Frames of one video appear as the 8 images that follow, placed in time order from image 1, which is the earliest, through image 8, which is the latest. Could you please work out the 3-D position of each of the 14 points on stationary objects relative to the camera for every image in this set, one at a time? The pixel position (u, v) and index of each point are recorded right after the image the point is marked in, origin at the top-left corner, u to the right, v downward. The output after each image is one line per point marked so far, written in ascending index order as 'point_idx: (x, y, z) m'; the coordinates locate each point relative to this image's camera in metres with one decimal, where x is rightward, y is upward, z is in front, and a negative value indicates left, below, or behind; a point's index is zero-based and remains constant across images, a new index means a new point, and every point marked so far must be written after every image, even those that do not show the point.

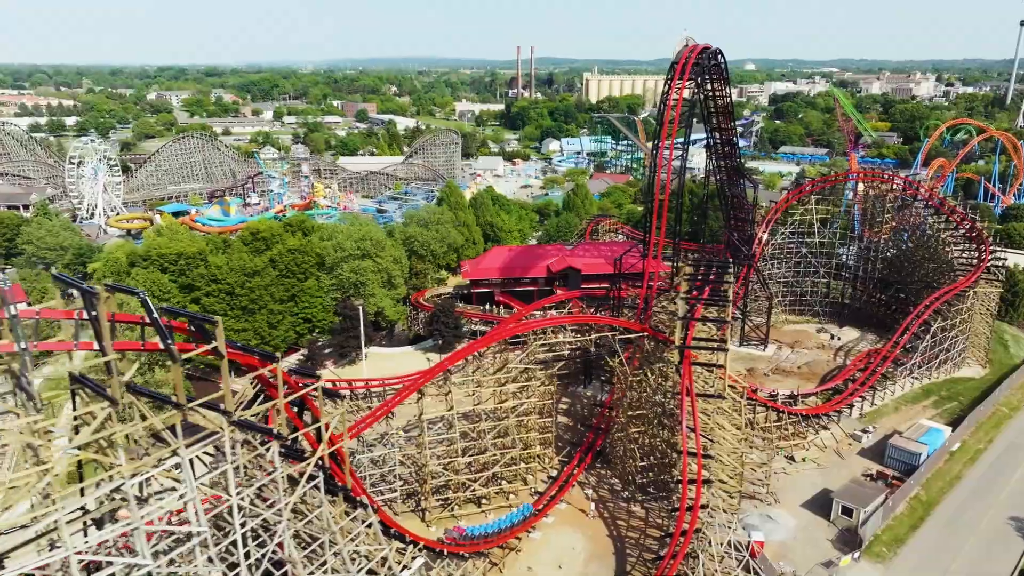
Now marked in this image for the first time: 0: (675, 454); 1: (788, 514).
0: (+3.2, -3.2, +13.6) m
1: (+5.4, -4.4, +13.9) m
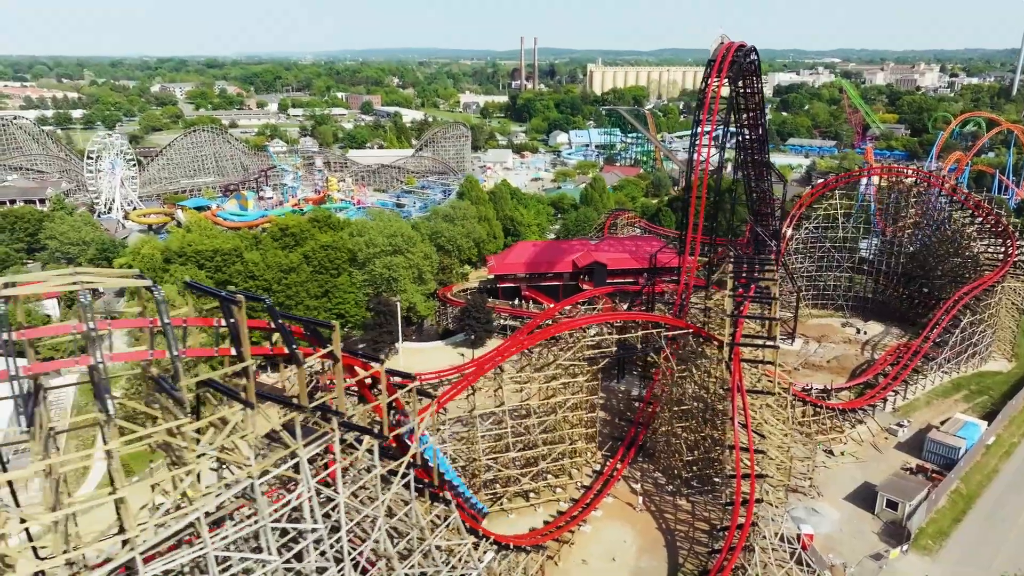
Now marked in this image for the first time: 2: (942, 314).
0: (+4.2, -3.2, +13.9) m
1: (+6.4, -4.4, +14.2) m
2: (+12.1, -0.8, +19.8) m
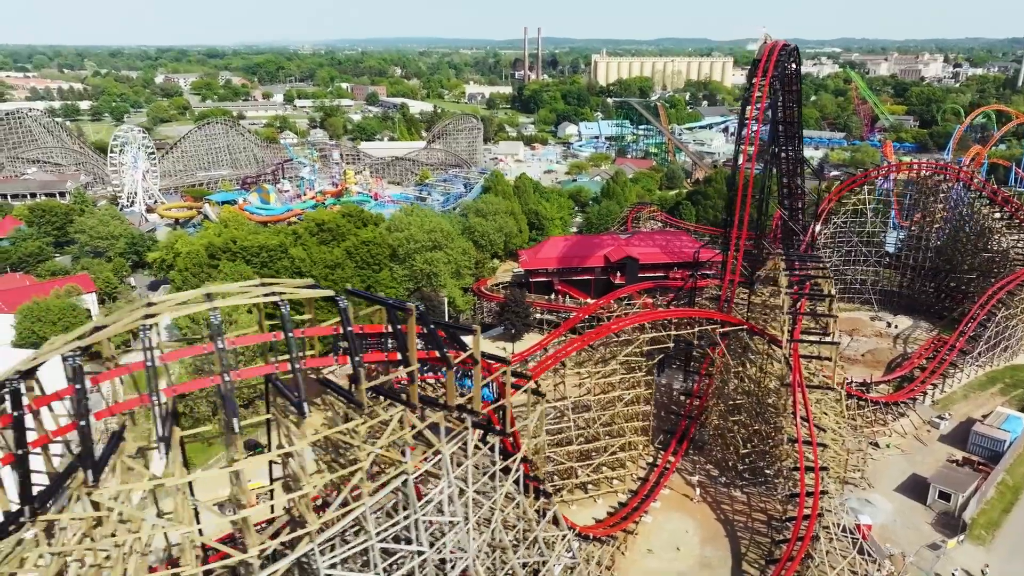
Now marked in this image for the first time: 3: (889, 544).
0: (+5.4, -3.1, +14.3) m
1: (+7.7, -4.3, +14.6) m
2: (+13.3, -0.6, +20.2) m
3: (+7.1, -4.8, +13.3) m
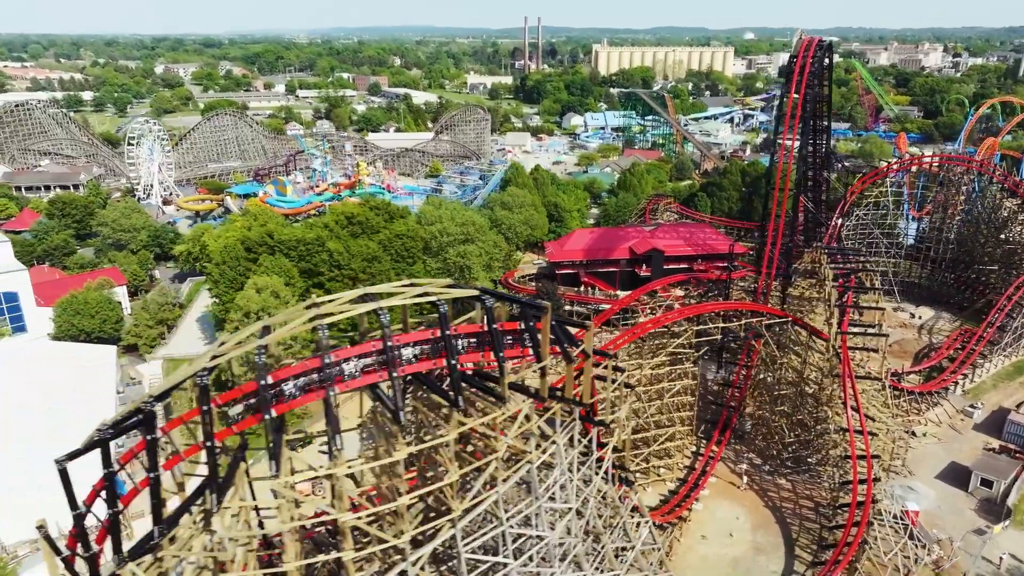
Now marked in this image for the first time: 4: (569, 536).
0: (+6.6, -3.0, +14.7) m
1: (+8.8, -4.2, +15.0) m
2: (+14.4, -0.4, +20.6) m
3: (+8.2, -4.7, +13.7) m
4: (+0.6, -2.7, +7.8) m
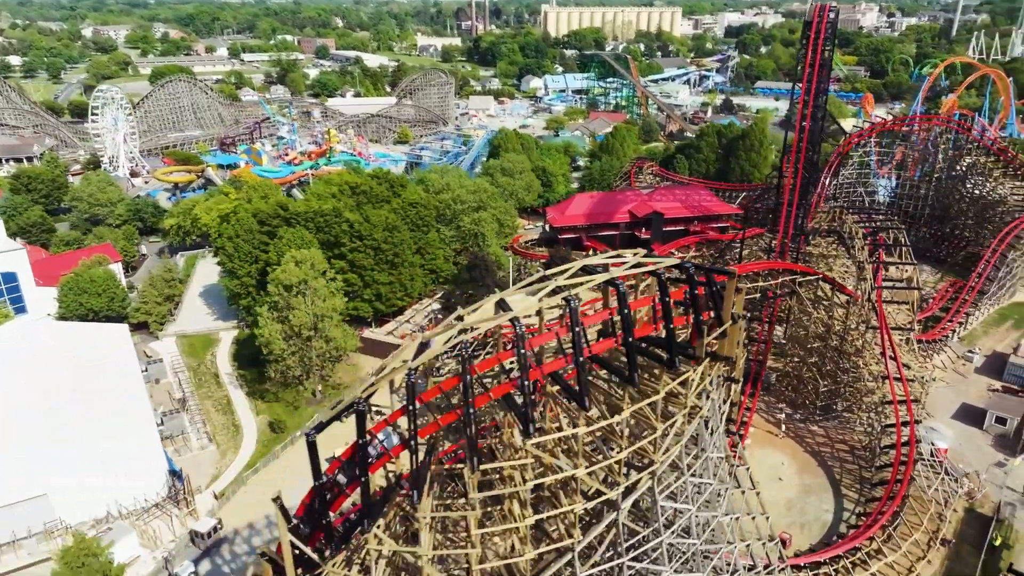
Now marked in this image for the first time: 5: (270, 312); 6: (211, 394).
0: (+7.7, -2.1, +15.7) m
1: (+10.0, -3.2, +16.3) m
2: (+15.0, +1.1, +22.1) m
3: (+9.5, -3.7, +15.0) m
4: (+2.4, -2.3, +8.4) m
5: (-6.1, -0.6, +17.8) m
6: (-8.2, -2.9, +19.2) m
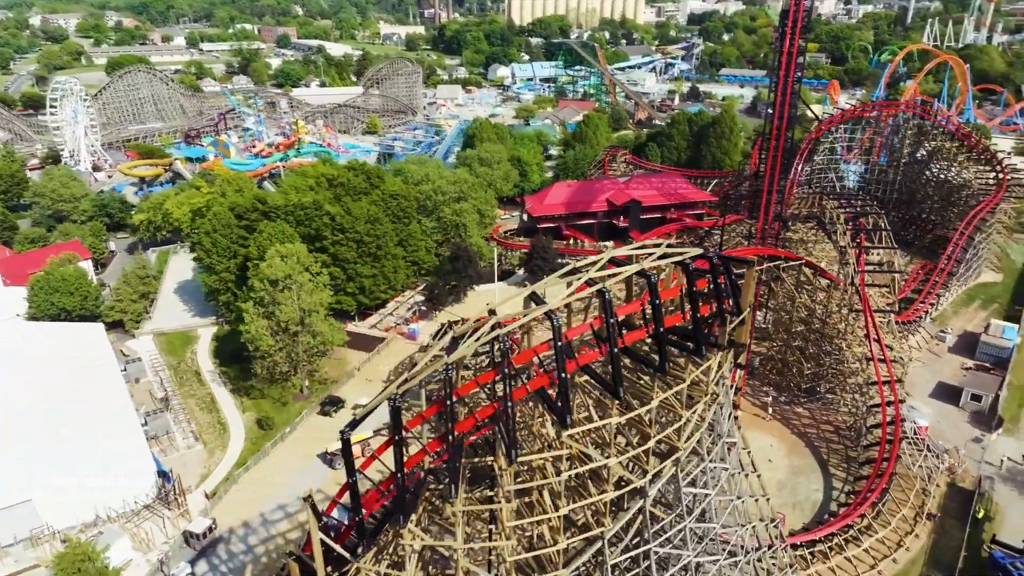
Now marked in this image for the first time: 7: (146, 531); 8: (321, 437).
0: (+7.6, -1.7, +16.1) m
1: (+9.8, -2.8, +16.8) m
2: (+14.5, +1.7, +22.8) m
3: (+9.4, -3.3, +15.5) m
4: (+2.5, -2.2, +8.6) m
5: (-6.4, -0.5, +17.5) m
6: (-8.5, -2.8, +18.8) m
7: (-7.2, -4.8, +14.0) m
8: (-4.5, -3.5, +16.7) m
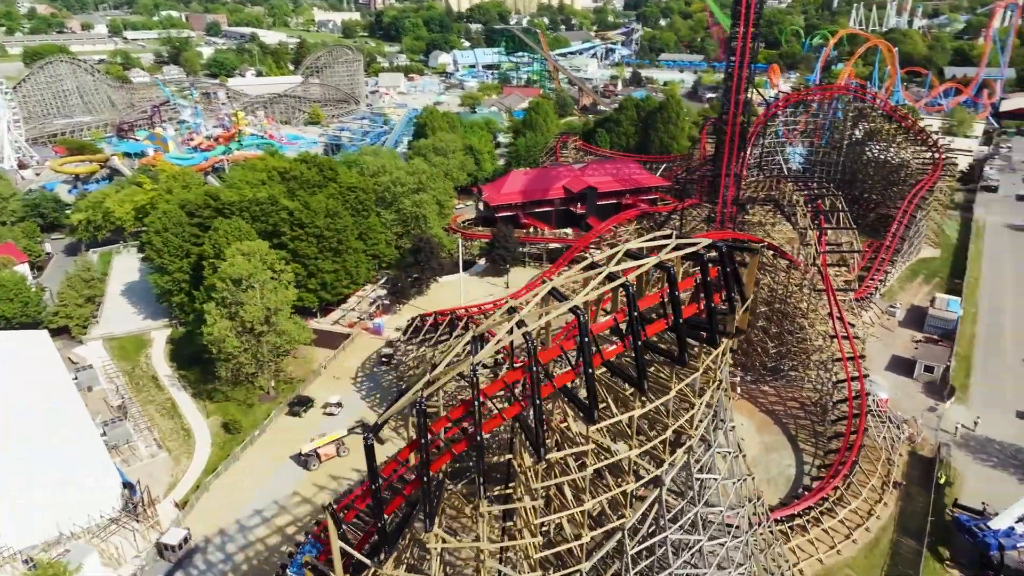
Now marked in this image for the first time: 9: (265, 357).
0: (+6.9, -1.3, +16.7) m
1: (+9.1, -2.2, +17.5) m
2: (+13.2, +2.5, +23.8) m
3: (+8.9, -2.8, +16.2) m
4: (+2.6, -2.0, +8.7) m
5: (-7.1, -0.5, +16.9) m
6: (-9.2, -2.8, +18.1) m
7: (-7.5, -4.9, +13.4) m
8: (-5.1, -3.4, +16.3) m
9: (-5.9, -1.7, +16.9) m
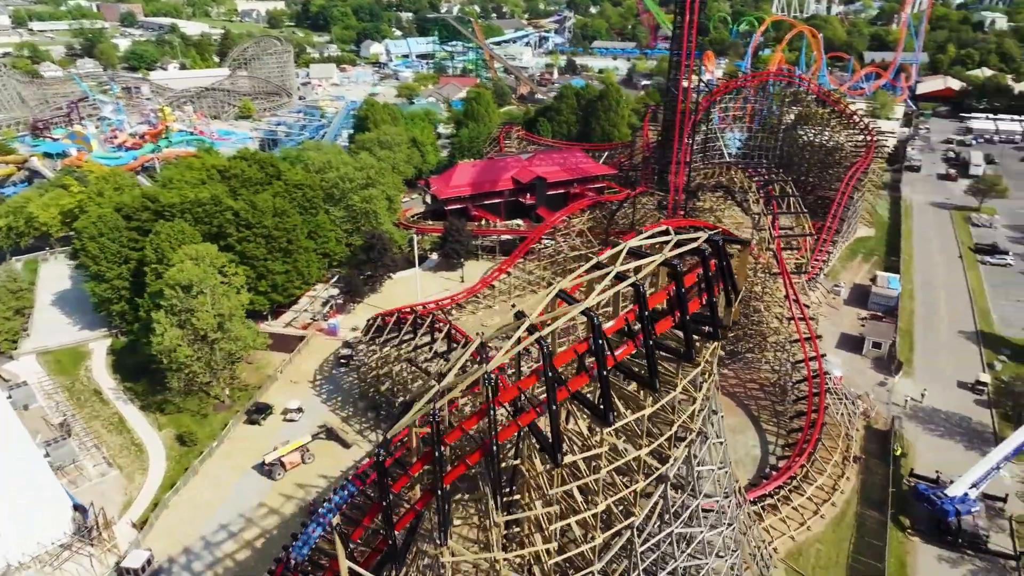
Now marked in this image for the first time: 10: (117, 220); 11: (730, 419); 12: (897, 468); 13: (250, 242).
0: (+6.1, -0.9, +17.1) m
1: (+8.2, -1.7, +18.2) m
2: (+11.5, +3.2, +24.7) m
3: (+8.1, -2.4, +16.8) m
4: (+2.4, -1.9, +8.8) m
5: (-7.9, -0.6, +16.1) m
6: (-10.1, -3.1, +17.2) m
7: (-7.9, -5.1, +12.7) m
8: (-5.8, -3.5, +15.7) m
9: (-6.7, -1.8, +16.3) m
10: (-10.8, +1.9, +19.4) m
11: (+4.8, -2.9, +15.8) m
12: (+7.7, -3.6, +14.2) m
13: (-7.2, +1.3, +19.3) m
